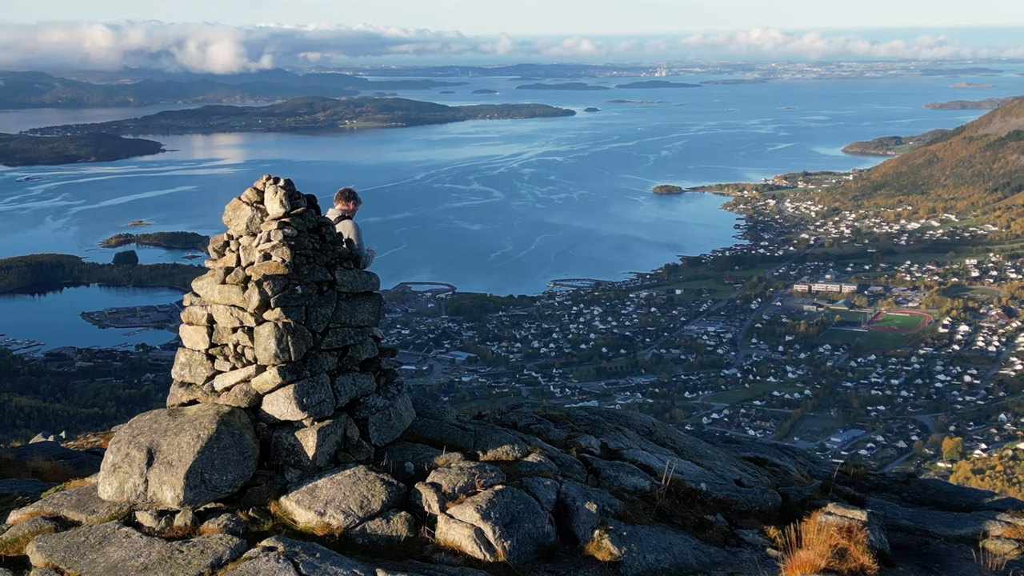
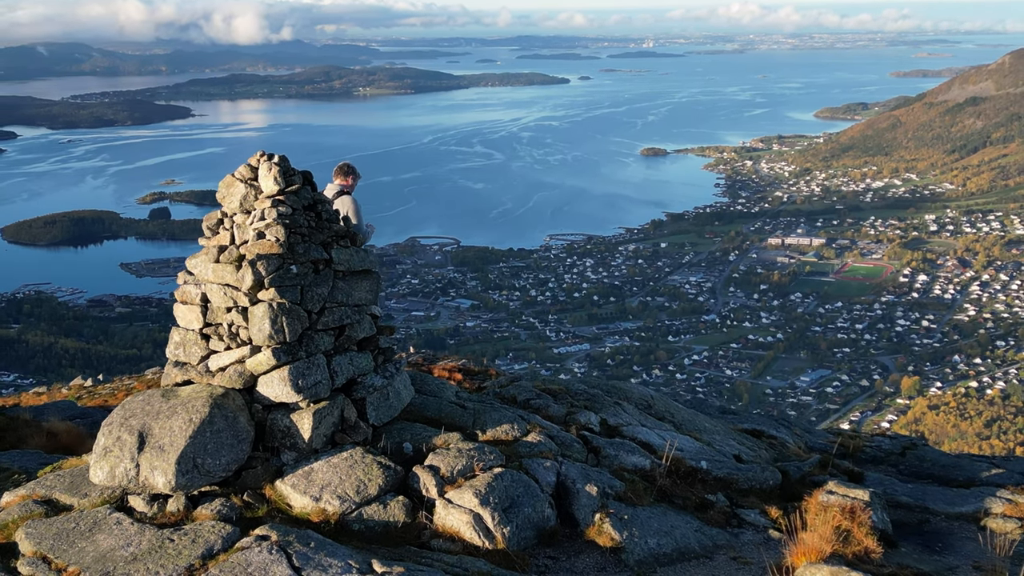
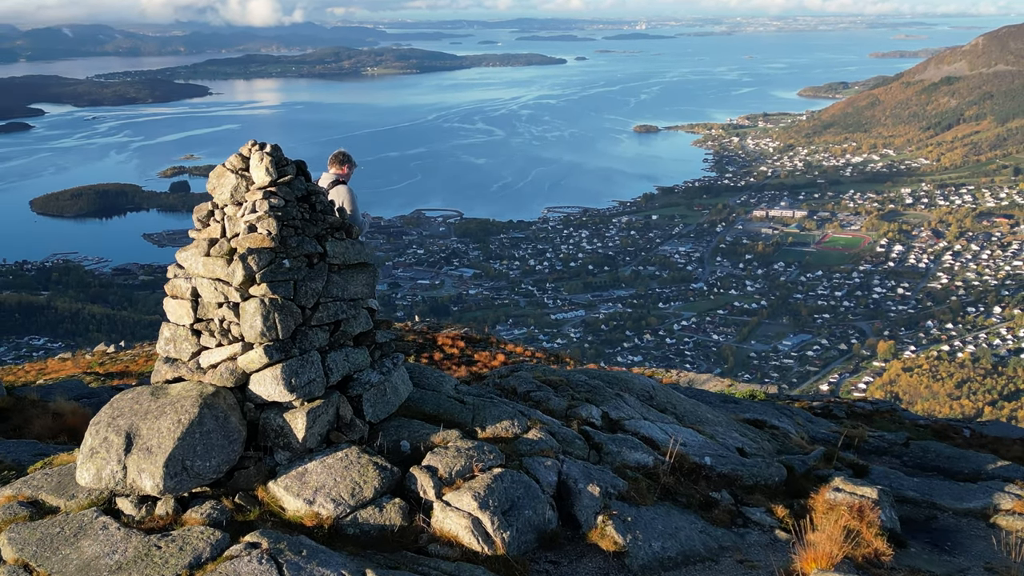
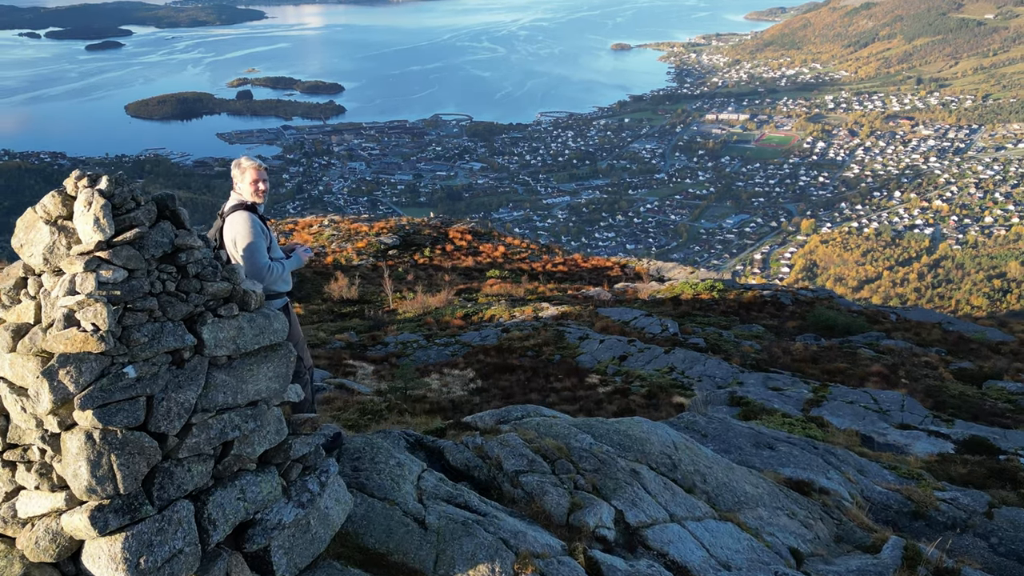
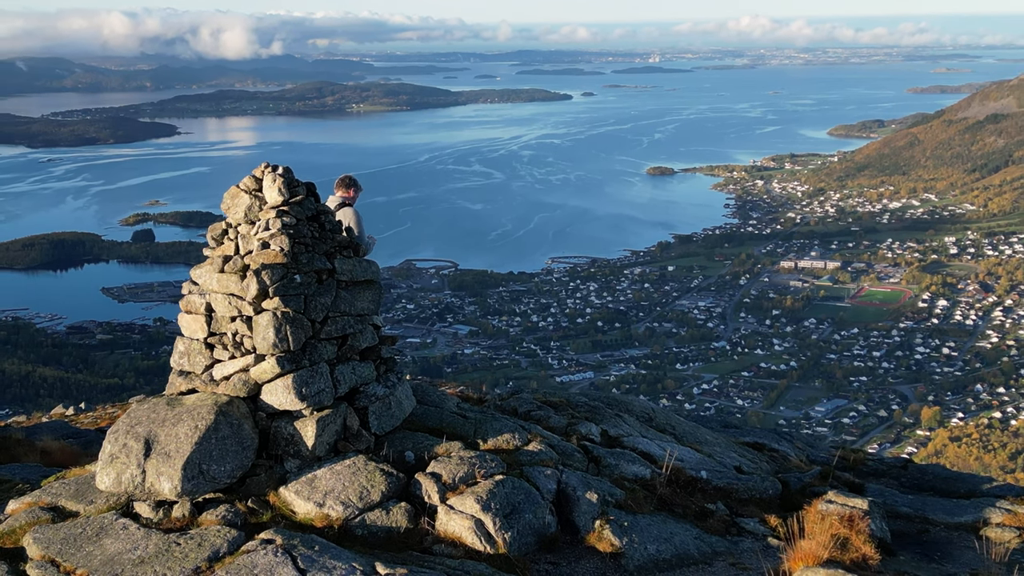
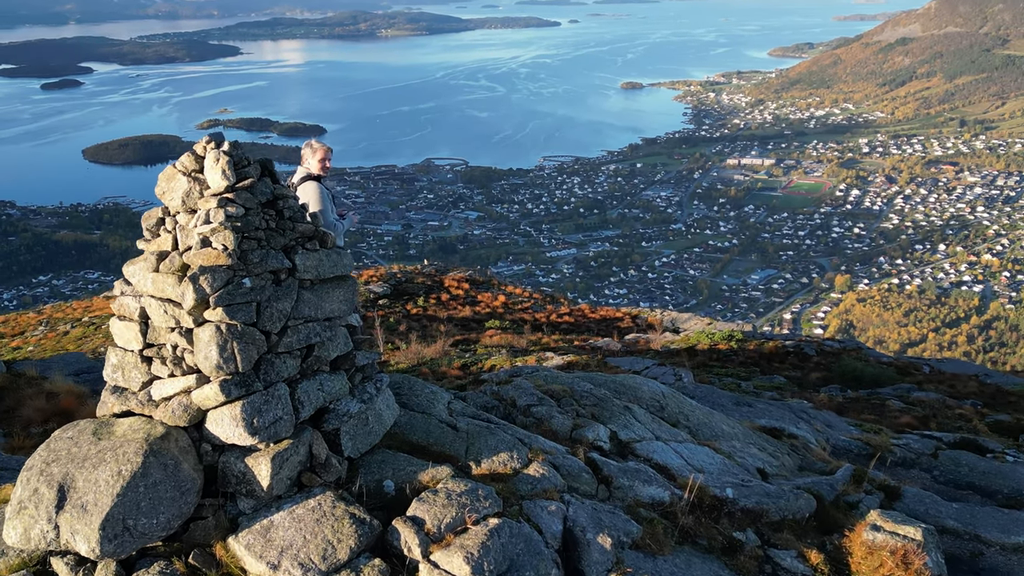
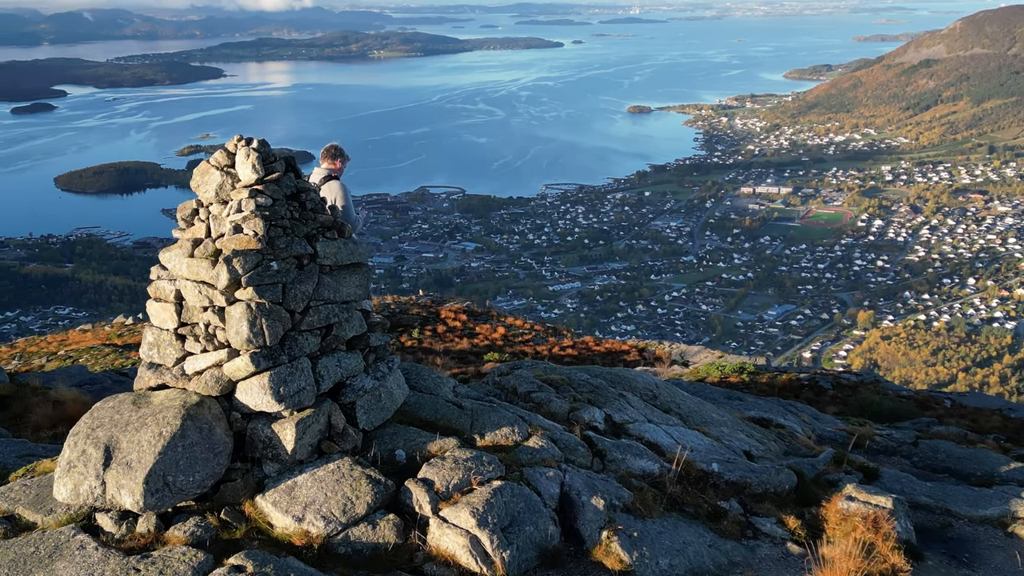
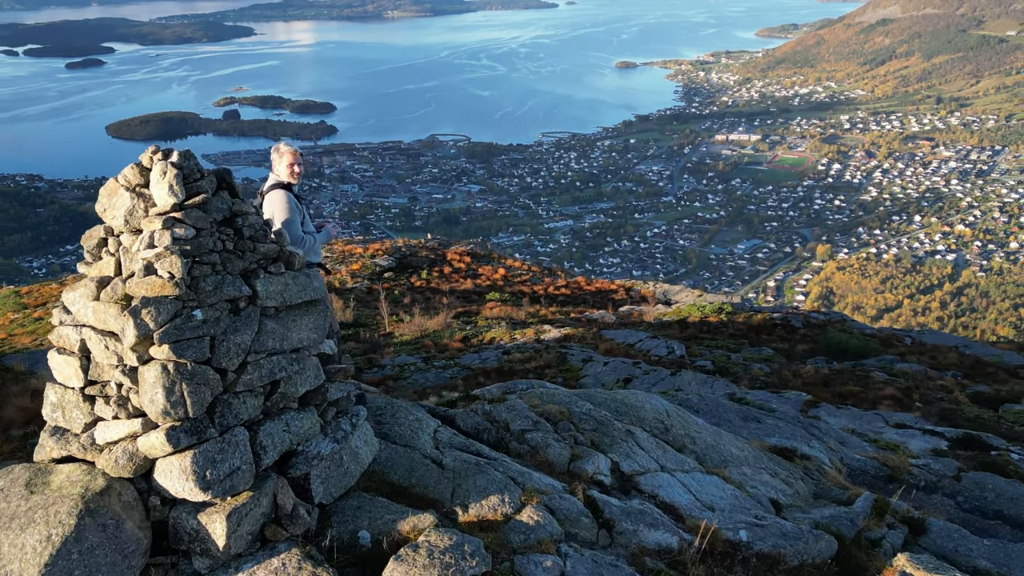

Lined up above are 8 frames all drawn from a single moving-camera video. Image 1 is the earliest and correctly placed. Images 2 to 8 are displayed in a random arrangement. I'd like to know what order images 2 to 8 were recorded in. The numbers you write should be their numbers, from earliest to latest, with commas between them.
5, 2, 3, 7, 6, 8, 4
